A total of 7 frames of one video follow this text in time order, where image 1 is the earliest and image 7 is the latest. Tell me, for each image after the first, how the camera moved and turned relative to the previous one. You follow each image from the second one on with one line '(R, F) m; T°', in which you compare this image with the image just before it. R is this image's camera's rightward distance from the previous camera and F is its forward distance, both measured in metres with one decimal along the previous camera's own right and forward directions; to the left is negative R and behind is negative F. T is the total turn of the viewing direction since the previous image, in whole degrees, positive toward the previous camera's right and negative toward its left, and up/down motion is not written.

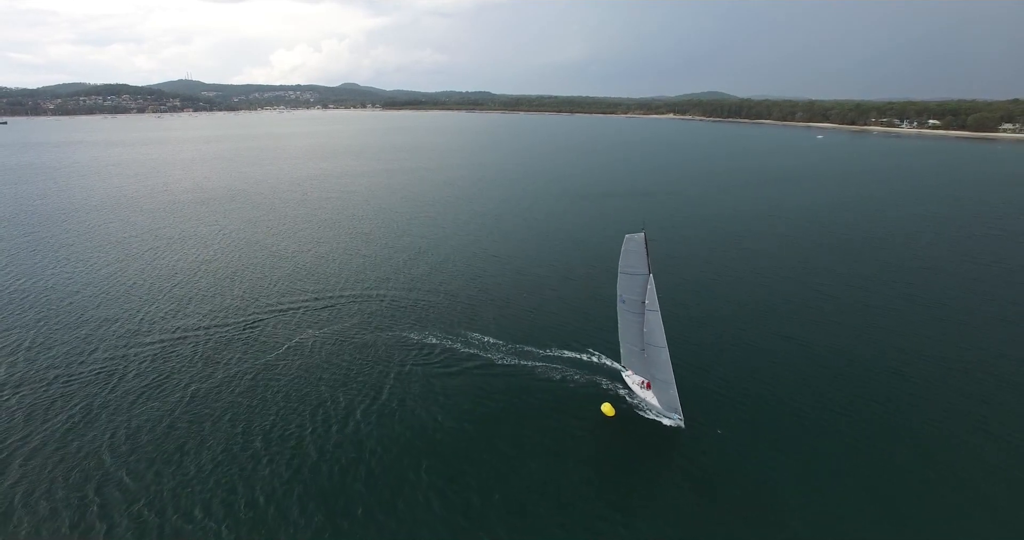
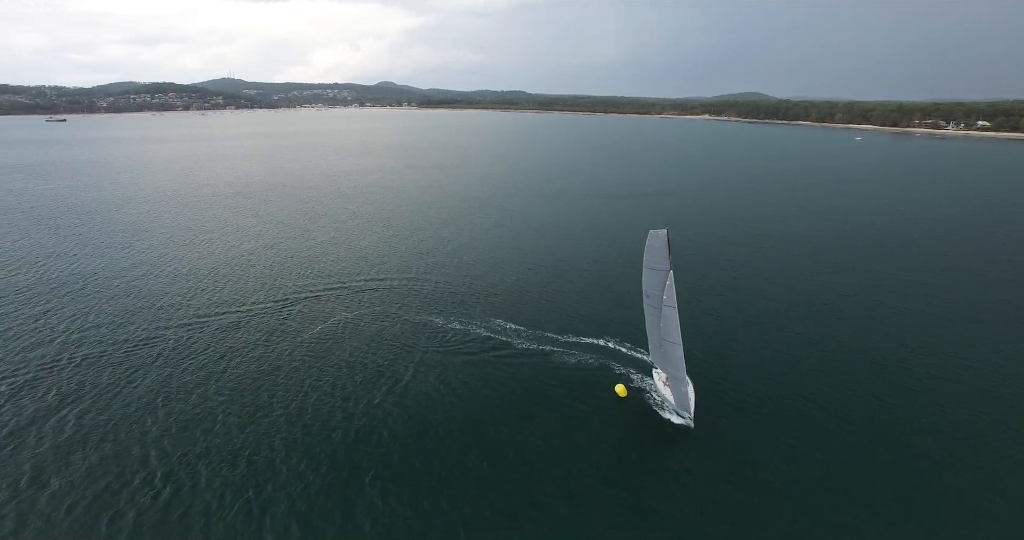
(+0.4, -1.5) m; -3°
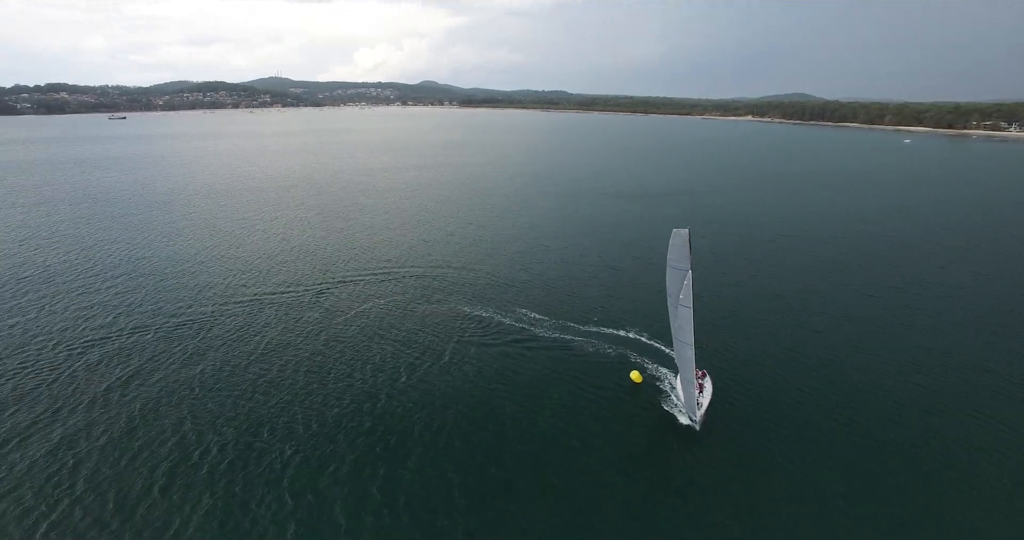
(+0.7, -1.6) m; -3°
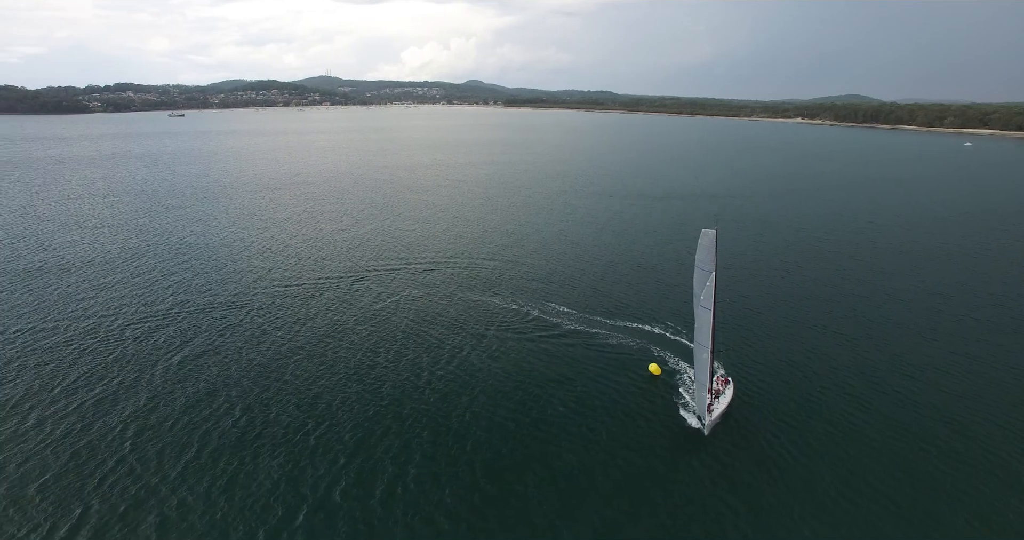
(+0.7, -1.5) m; -4°
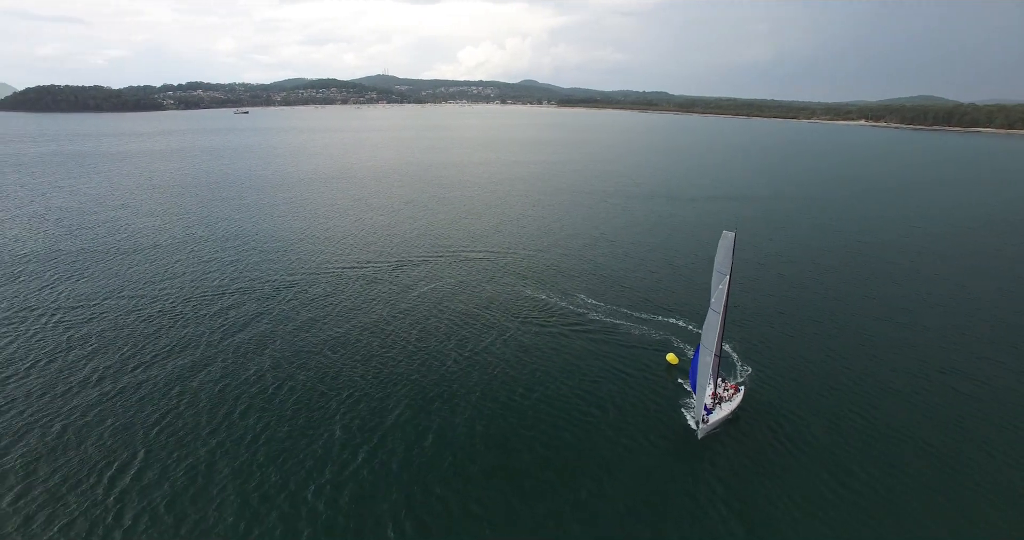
(+1.1, -1.9) m; -4°
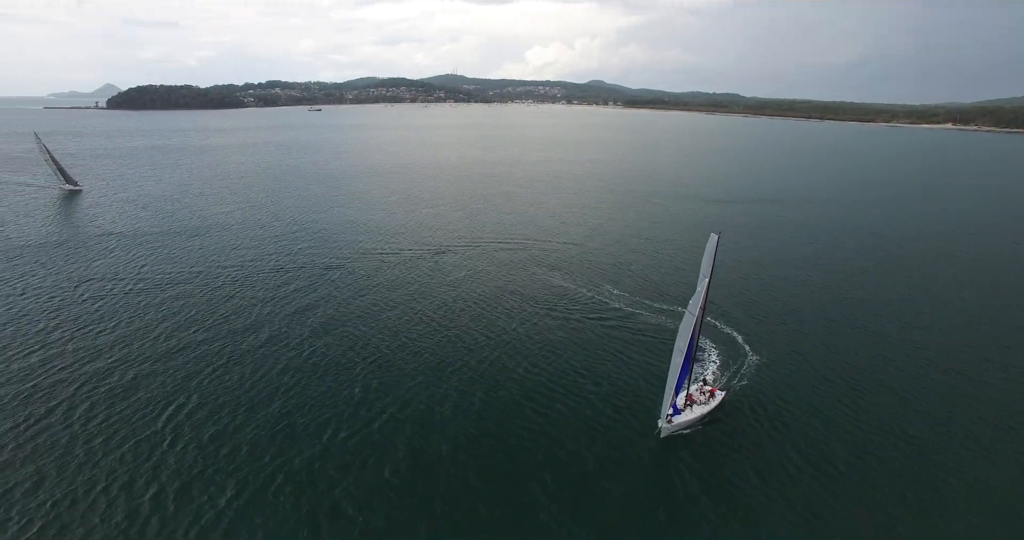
(+1.6, -2.7) m; -5°
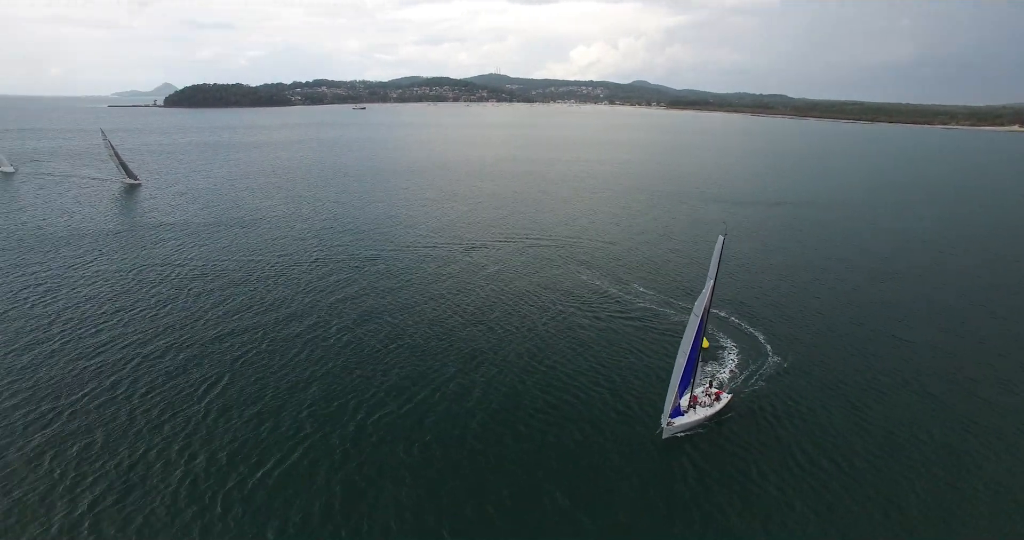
(+0.5, -0.9) m; -3°
